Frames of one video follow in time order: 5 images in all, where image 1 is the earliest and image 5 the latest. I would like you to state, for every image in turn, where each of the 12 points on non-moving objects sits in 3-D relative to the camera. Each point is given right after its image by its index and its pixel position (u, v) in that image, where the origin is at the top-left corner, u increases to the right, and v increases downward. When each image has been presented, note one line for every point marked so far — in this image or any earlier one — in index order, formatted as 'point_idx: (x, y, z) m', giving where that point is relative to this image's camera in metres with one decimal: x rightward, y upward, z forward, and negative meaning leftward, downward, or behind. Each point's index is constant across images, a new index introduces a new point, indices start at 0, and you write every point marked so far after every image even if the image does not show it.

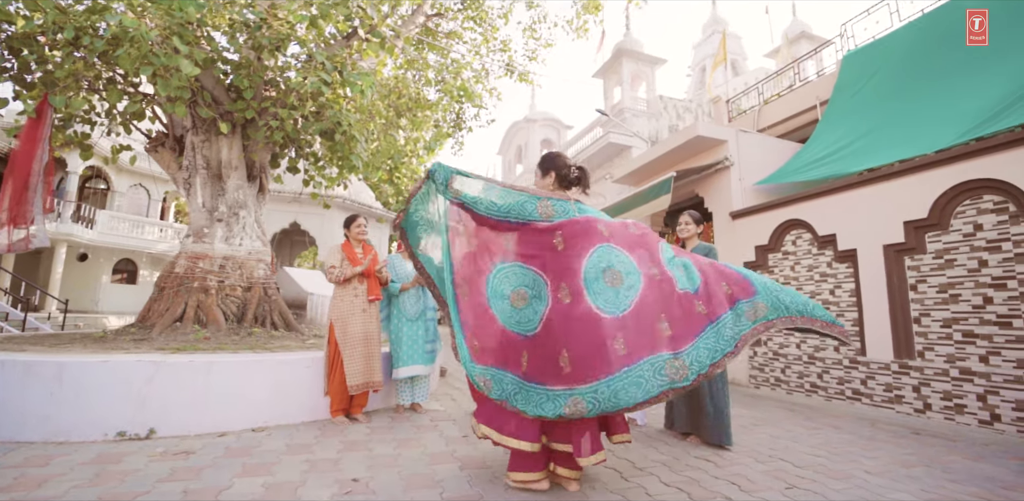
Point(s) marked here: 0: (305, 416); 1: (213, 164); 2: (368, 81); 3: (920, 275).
0: (-1.7, -1.4, +3.9) m
1: (-3.3, +1.0, +5.3) m
2: (-1.5, +1.8, +5.1) m
3: (+4.1, -0.2, +4.7) m
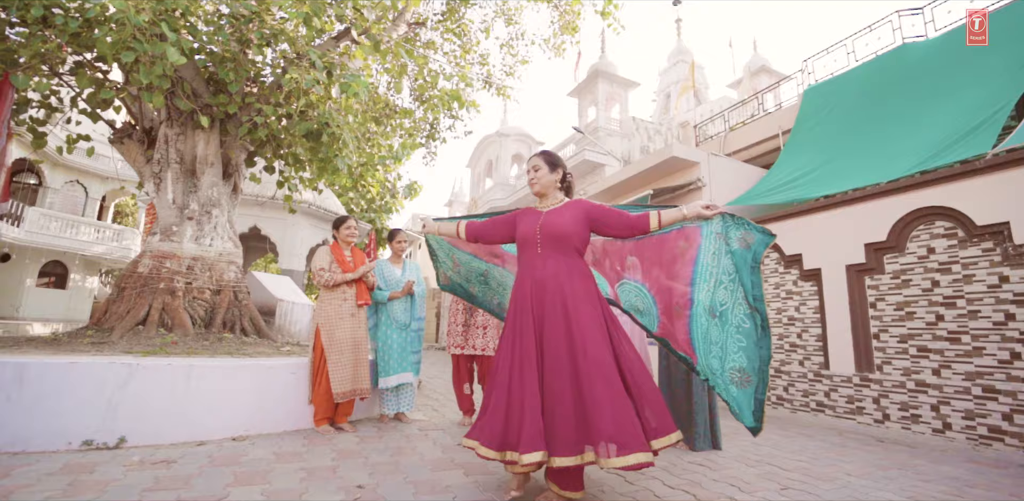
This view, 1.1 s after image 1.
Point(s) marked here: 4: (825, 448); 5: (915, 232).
0: (-1.7, -1.4, +3.7) m
1: (-3.4, +1.0, +5.0) m
2: (-1.6, +1.8, +5.0) m
3: (+4.0, -0.5, +5.1) m
4: (+2.6, -1.7, +4.0) m
5: (+4.2, +0.2, +4.9) m
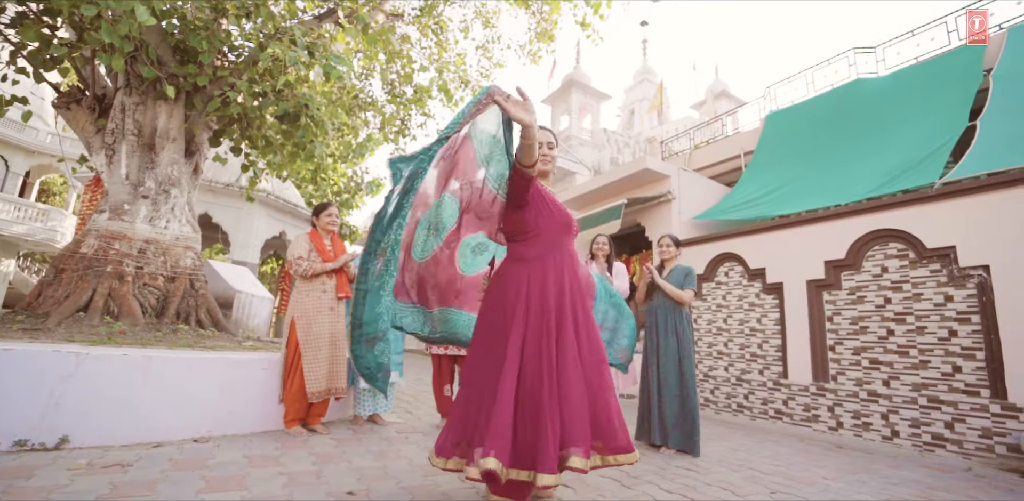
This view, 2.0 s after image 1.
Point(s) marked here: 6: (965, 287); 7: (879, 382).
0: (-1.8, -1.3, +3.4) m
1: (-3.6, +1.2, +4.6) m
2: (-1.7, +1.9, +4.8) m
3: (+3.7, -0.7, +5.4) m
4: (+2.5, -1.8, +4.1) m
5: (+4.0, 0.0, +5.2) m
6: (+4.3, -0.3, +4.5) m
7: (+3.8, -1.4, +5.0) m
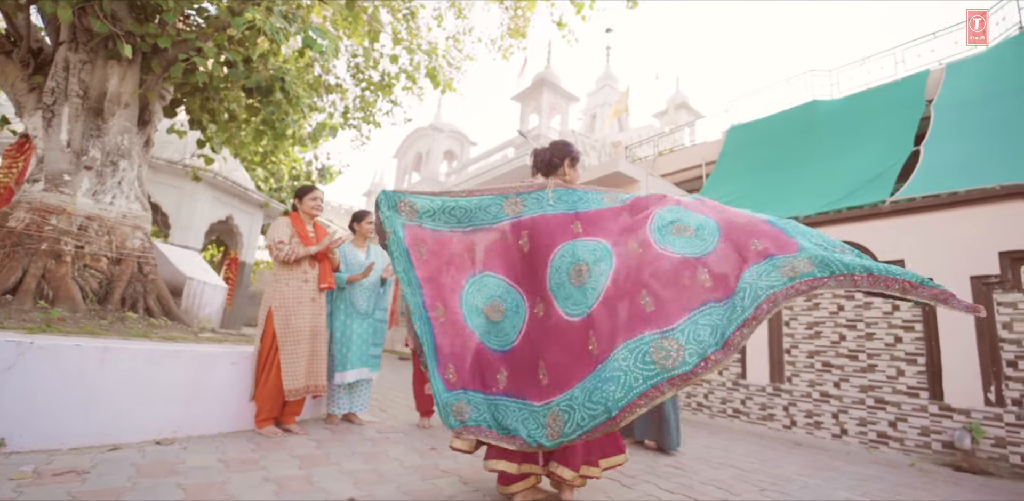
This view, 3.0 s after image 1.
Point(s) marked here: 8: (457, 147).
0: (-1.9, -1.1, +3.1) m
1: (-3.6, +1.3, +4.1) m
2: (-1.8, +2.0, +4.5) m
3: (+3.4, -0.8, +5.8) m
4: (+2.3, -1.8, +4.3) m
5: (+3.7, -0.1, +5.6) m
6: (+4.1, -0.5, +4.9) m
7: (+3.6, -1.5, +5.3) m
8: (-2.0, +3.3, +15.0) m
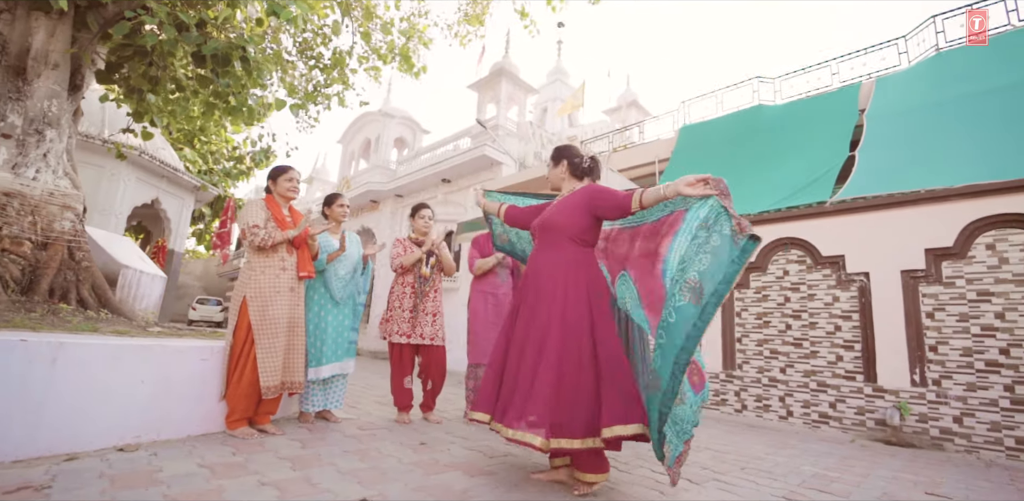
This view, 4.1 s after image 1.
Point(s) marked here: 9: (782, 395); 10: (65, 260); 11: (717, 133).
0: (-1.9, -1.1, +2.8) m
1: (-3.7, +1.5, +3.5) m
2: (-1.9, +2.1, +4.1) m
3: (+3.0, -0.7, +6.2) m
4: (+2.0, -1.8, +4.6) m
5: (+3.3, -0.1, +6.0) m
6: (+3.8, -0.4, +5.4) m
7: (+3.2, -1.4, +5.7) m
8: (-3.5, +3.6, +14.6) m
9: (+3.2, -1.7, +5.6) m
10: (-3.4, -0.1, +3.6) m
11: (+3.4, +1.9, +8.0) m
